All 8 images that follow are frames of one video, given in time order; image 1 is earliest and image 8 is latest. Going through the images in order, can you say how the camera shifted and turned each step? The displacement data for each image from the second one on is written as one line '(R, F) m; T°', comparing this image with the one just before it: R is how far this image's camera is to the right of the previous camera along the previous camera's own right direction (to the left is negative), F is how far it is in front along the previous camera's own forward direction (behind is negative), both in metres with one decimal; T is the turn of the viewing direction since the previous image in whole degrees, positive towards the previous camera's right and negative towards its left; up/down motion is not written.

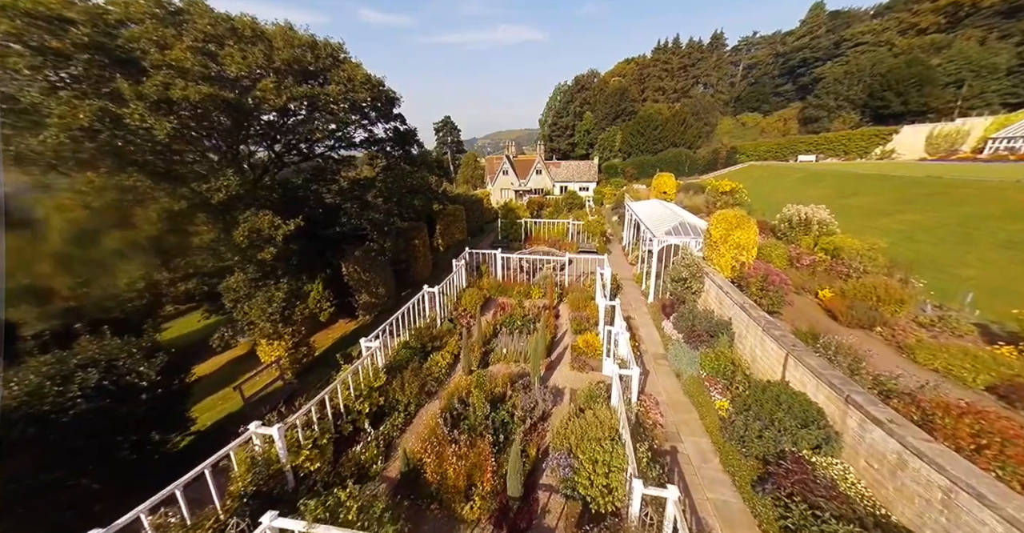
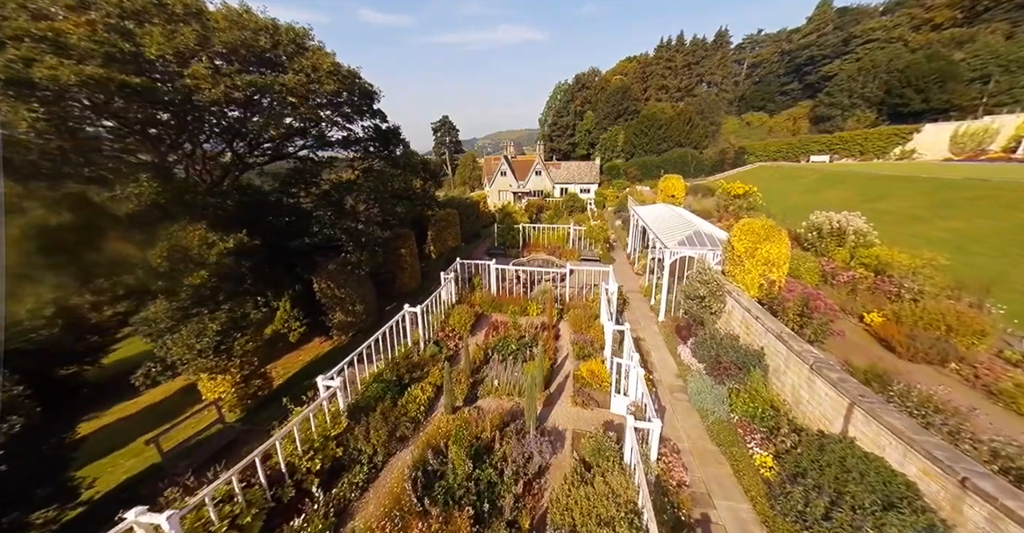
(+0.2, +1.6) m; 0°
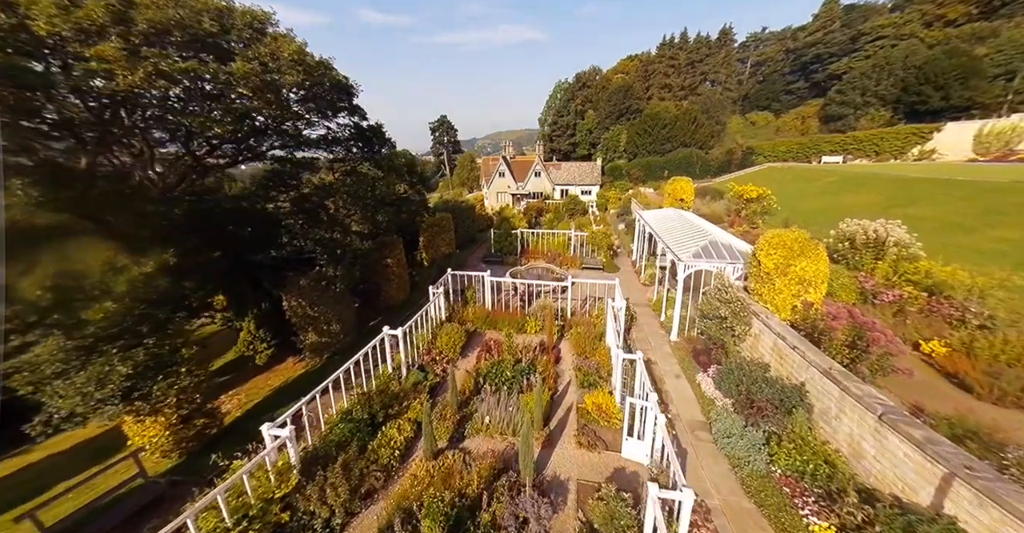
(+0.2, +1.4) m; 0°
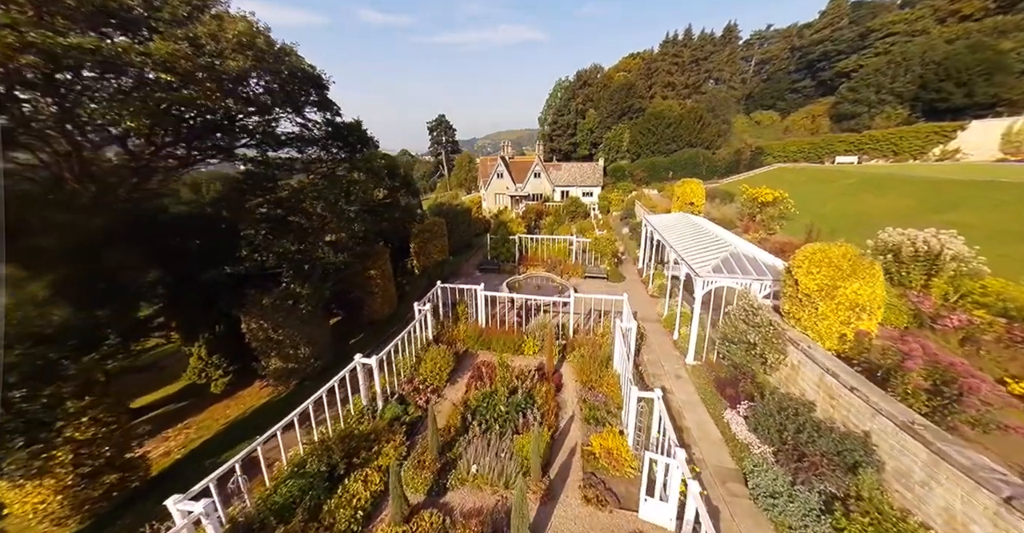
(+0.2, +1.4) m; 0°
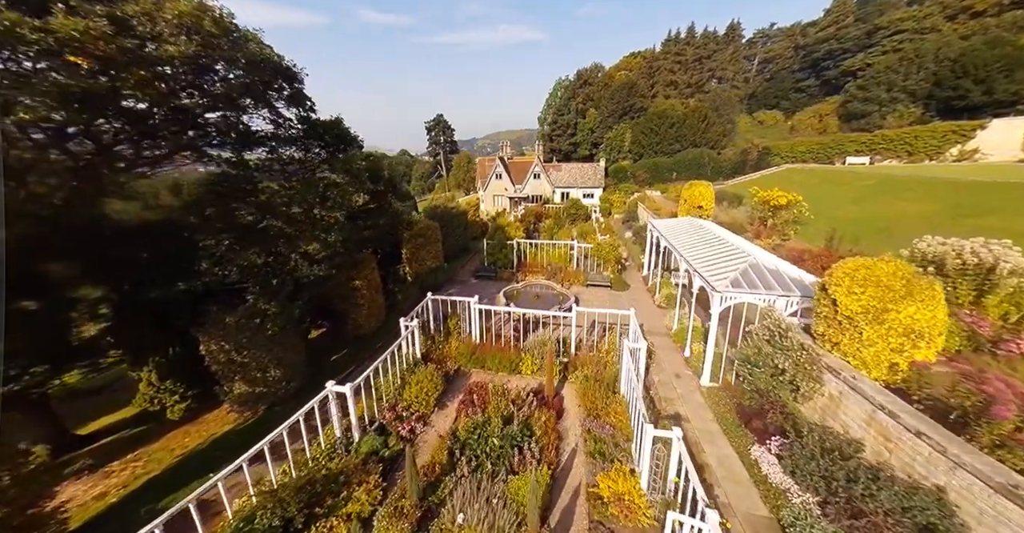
(+0.1, +1.0) m; 0°
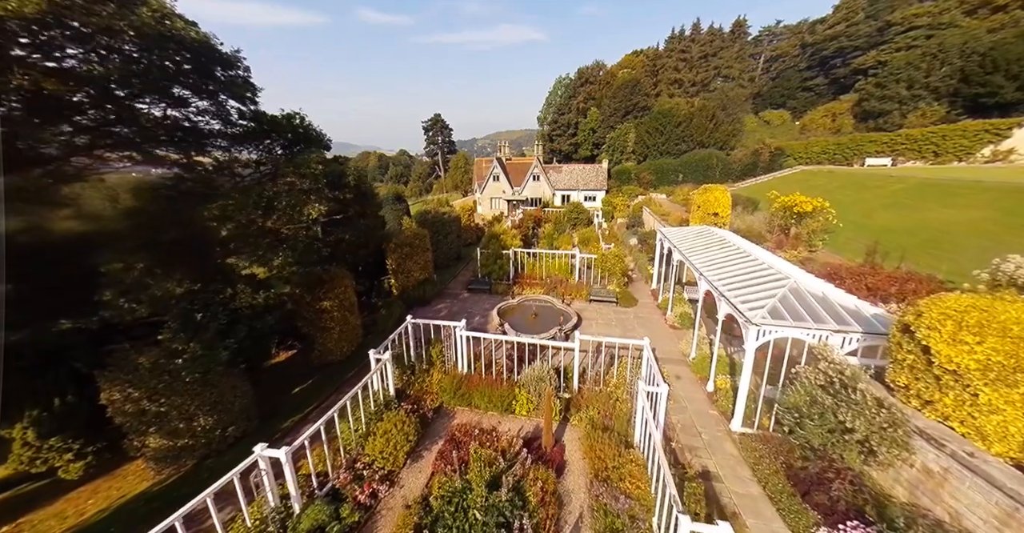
(+0.2, +1.6) m; 0°
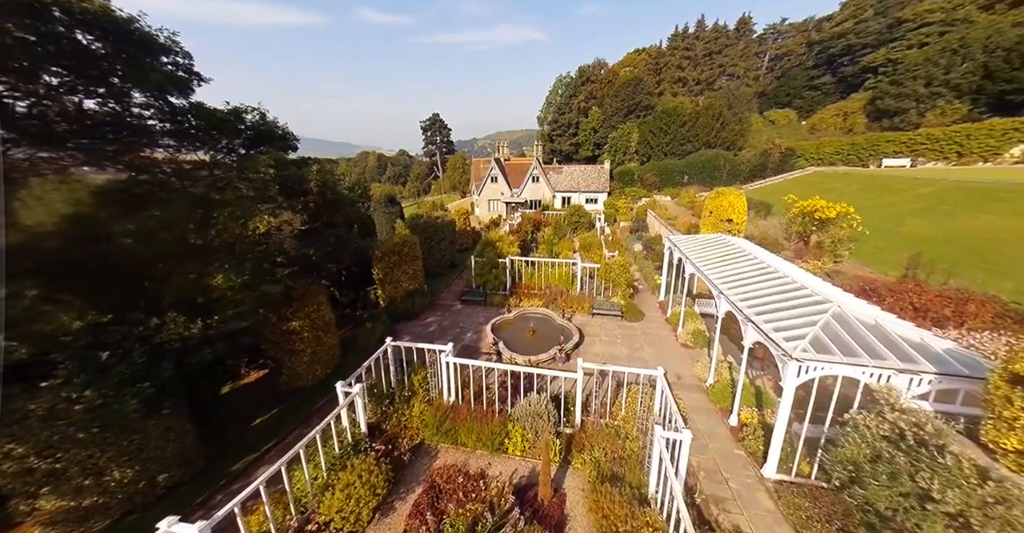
(+0.2, +1.2) m; 0°
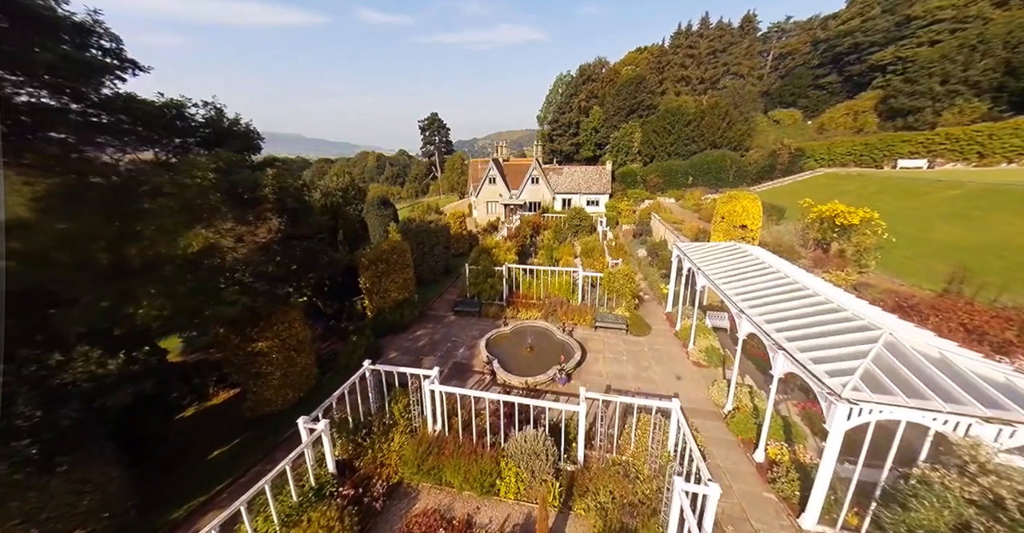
(+0.1, +1.0) m; 0°
